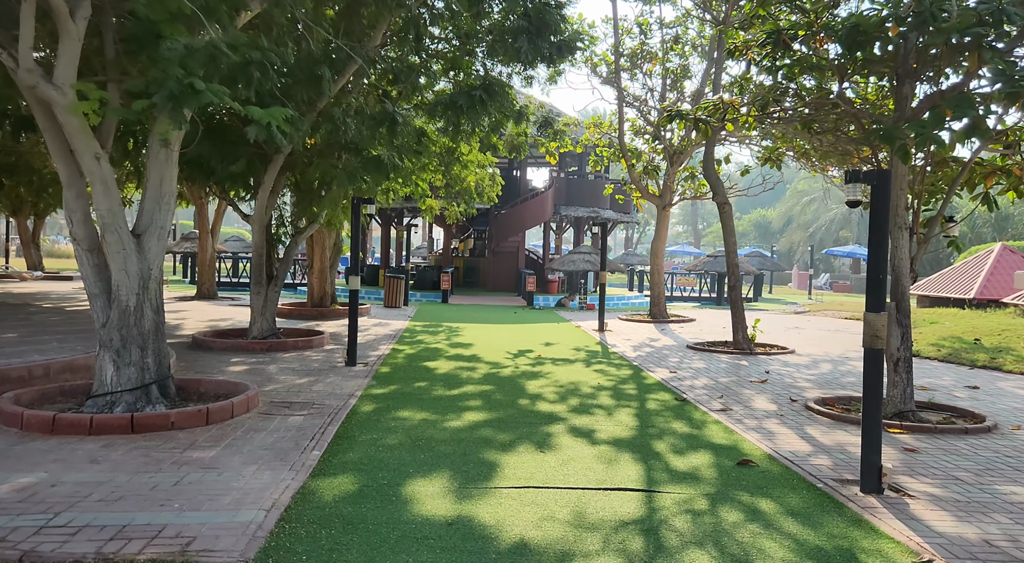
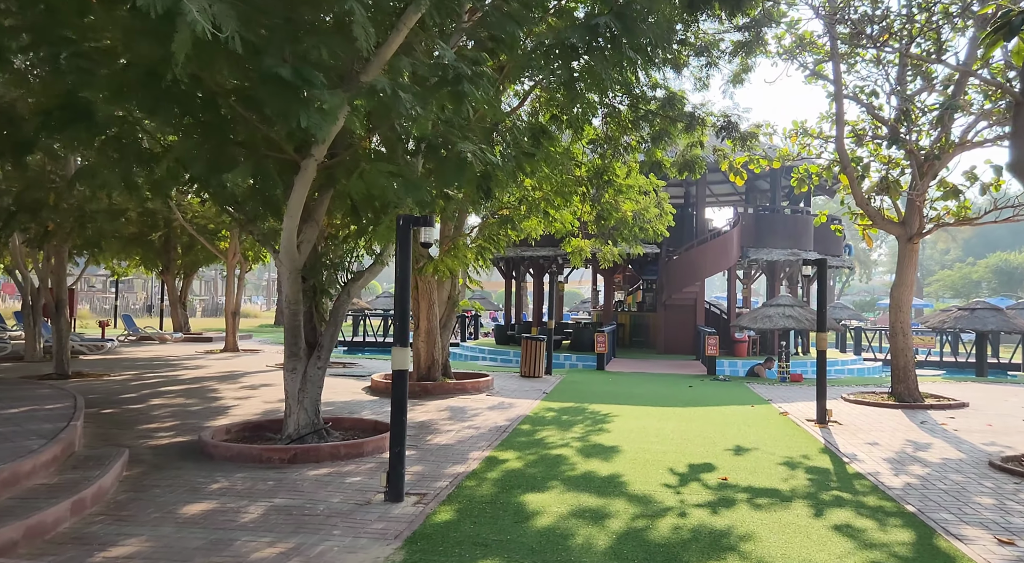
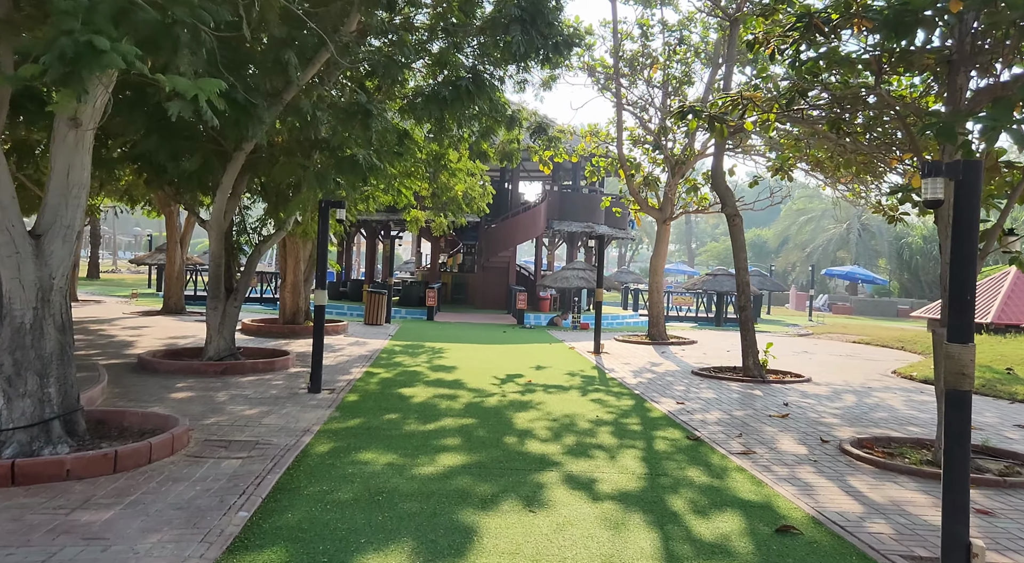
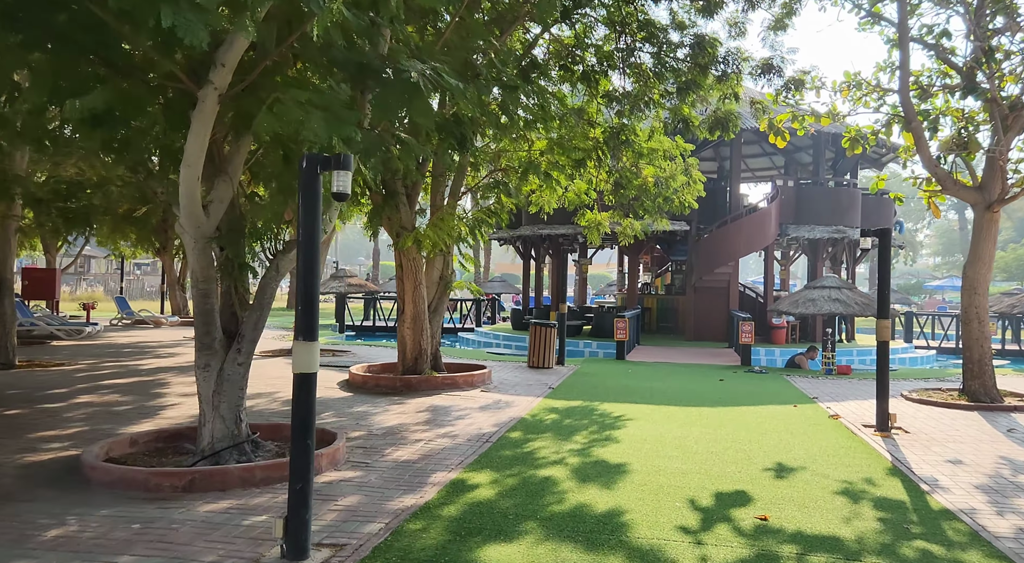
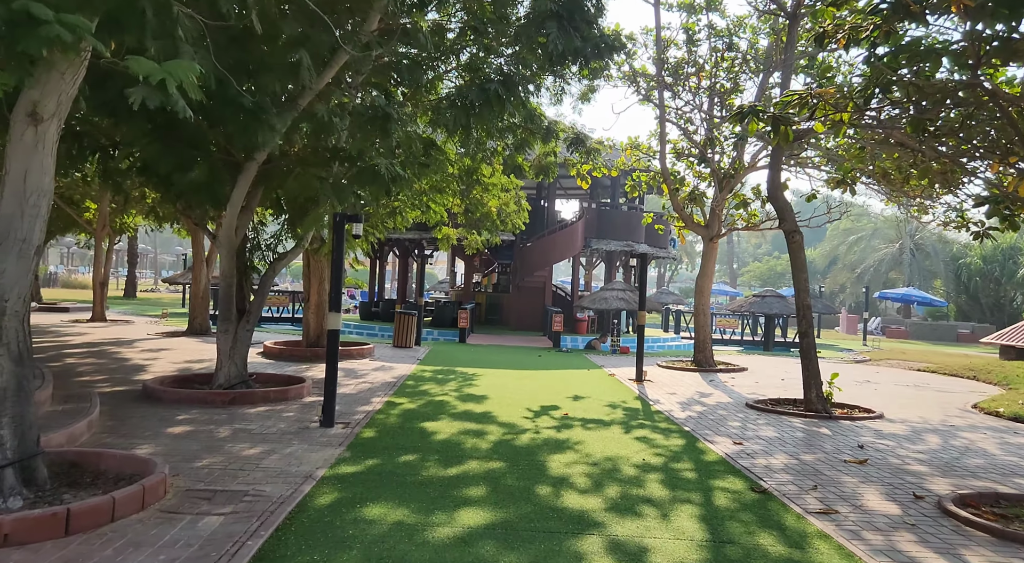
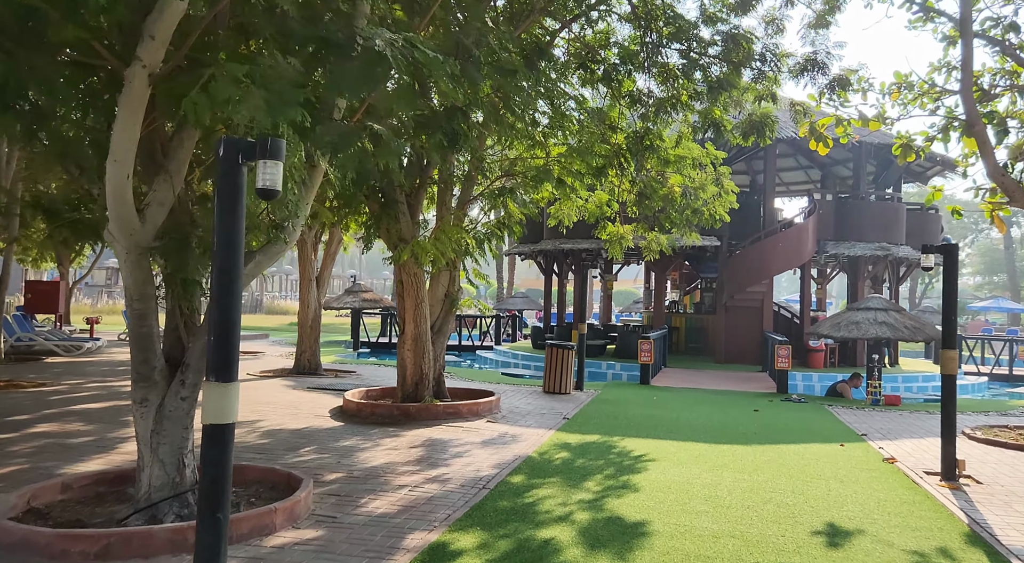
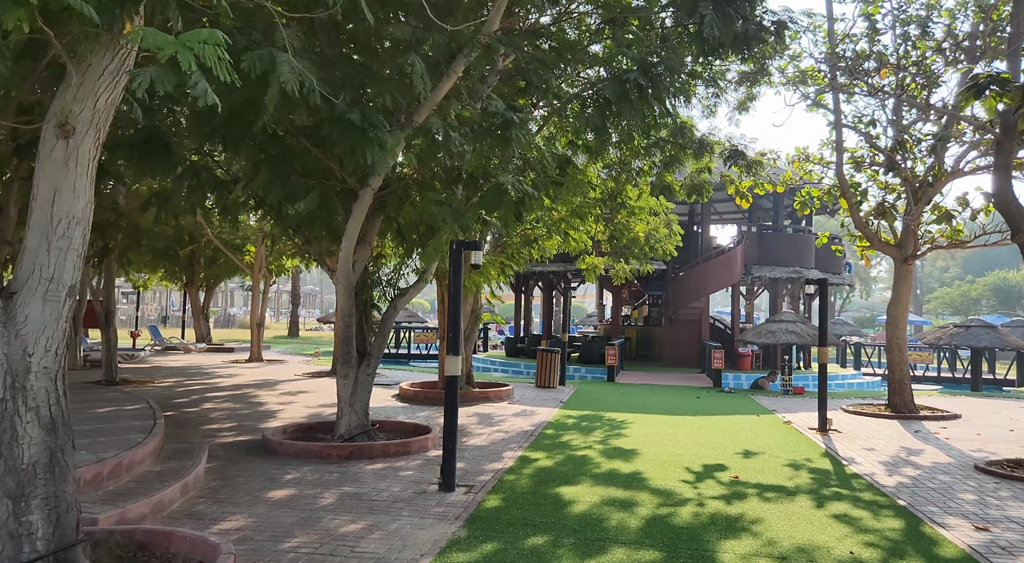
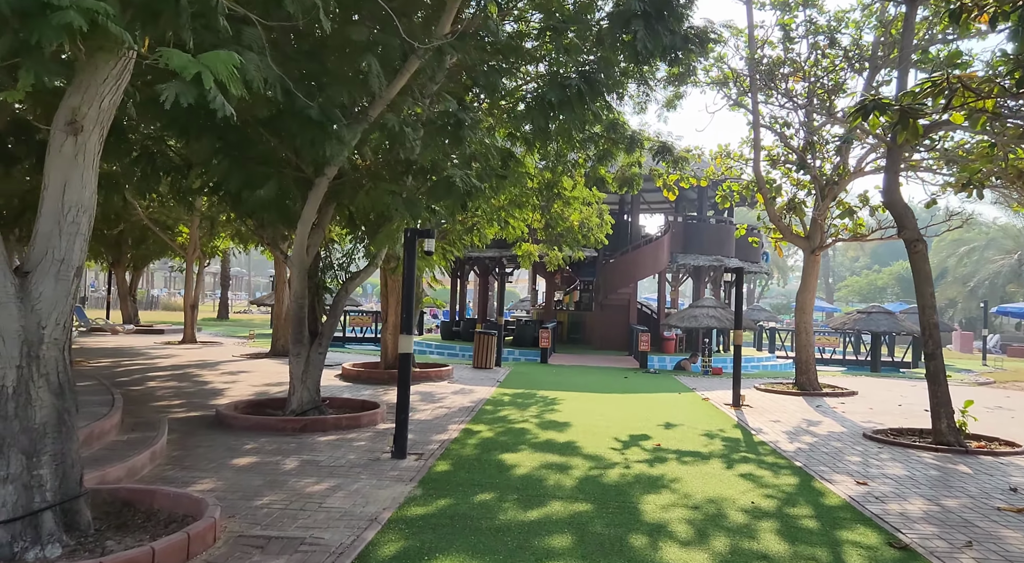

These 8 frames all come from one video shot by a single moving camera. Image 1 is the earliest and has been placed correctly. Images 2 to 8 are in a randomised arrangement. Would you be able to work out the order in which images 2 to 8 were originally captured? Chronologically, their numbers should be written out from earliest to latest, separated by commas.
3, 5, 8, 7, 2, 4, 6
